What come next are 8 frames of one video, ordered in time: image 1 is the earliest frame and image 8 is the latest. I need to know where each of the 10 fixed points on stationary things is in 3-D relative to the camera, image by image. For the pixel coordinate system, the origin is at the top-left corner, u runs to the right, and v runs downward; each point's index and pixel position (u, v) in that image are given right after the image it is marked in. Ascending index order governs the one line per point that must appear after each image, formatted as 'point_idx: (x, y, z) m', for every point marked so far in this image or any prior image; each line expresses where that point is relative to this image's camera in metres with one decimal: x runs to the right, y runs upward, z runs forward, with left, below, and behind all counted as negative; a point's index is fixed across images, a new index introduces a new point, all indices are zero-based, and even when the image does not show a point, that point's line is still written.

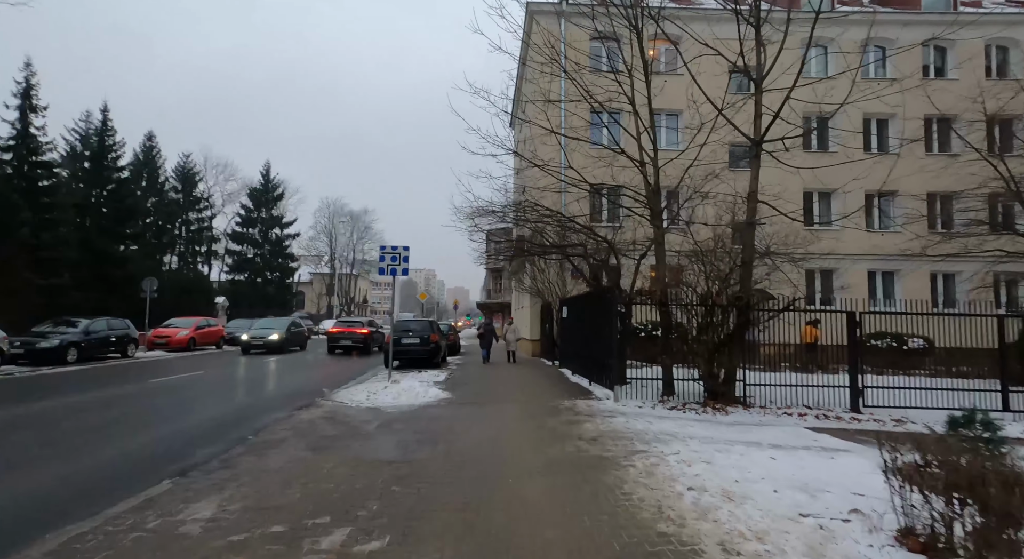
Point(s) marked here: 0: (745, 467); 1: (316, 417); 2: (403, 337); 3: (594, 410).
0: (+2.3, -1.9, +4.9) m
1: (-3.0, -2.1, +7.7) m
2: (-3.5, -1.8, +16.0) m
3: (+1.3, -2.2, +8.2) m
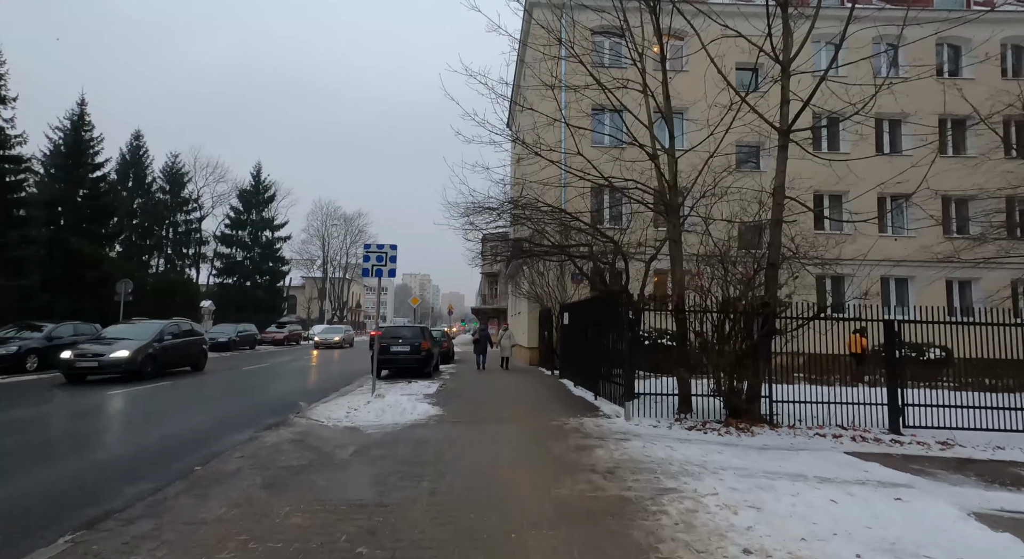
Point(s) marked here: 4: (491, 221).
0: (+2.3, -1.9, +3.9) m
1: (-3.0, -2.1, +6.6) m
2: (-3.6, -1.9, +15.0) m
3: (+1.3, -2.2, +7.2) m
4: (-0.5, +1.3, +10.7) m
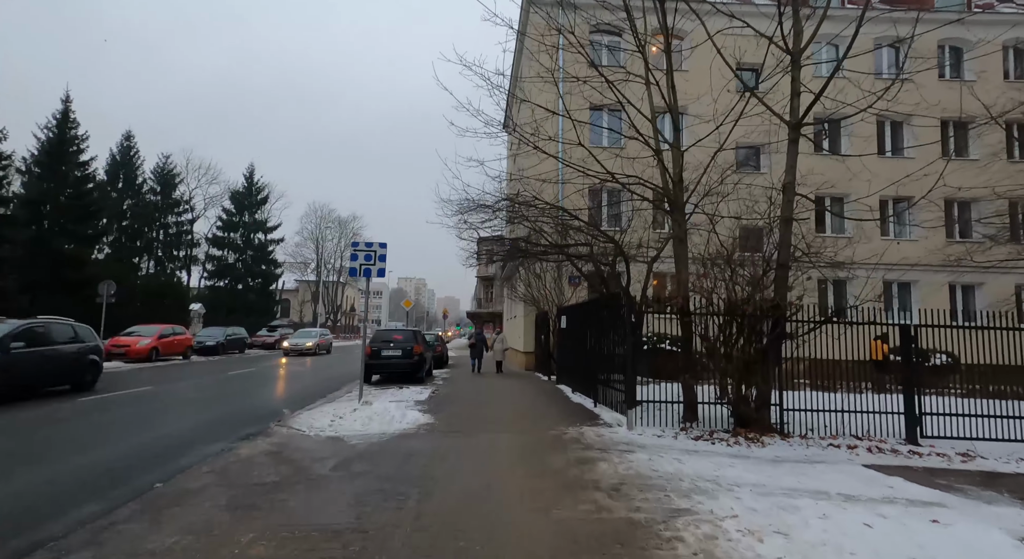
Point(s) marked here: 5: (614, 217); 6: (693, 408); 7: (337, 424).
0: (+2.3, -1.9, +3.5) m
1: (-3.1, -2.1, +6.1) m
2: (-3.7, -2.0, +14.4) m
3: (+1.3, -2.2, +6.7) m
4: (-0.5, +1.2, +10.3) m
5: (+2.2, +1.4, +10.9) m
6: (+2.9, -2.1, +8.1) m
7: (-2.7, -2.2, +7.6) m
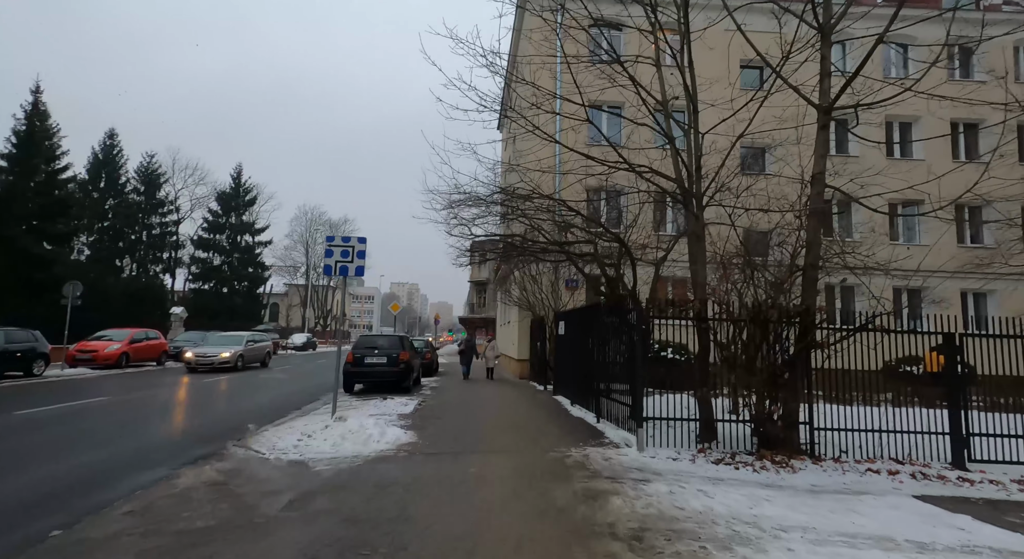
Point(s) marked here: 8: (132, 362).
0: (+2.3, -1.8, +2.5) m
1: (-3.1, -2.1, +5.1) m
2: (-3.9, -2.0, +13.4) m
3: (+1.2, -2.2, +5.7) m
4: (-0.6, +1.2, +9.3) m
5: (+2.1, +1.3, +10.0) m
6: (+2.8, -2.1, +7.1) m
7: (-2.7, -2.2, +6.6) m
8: (-15.2, -3.3, +20.0) m
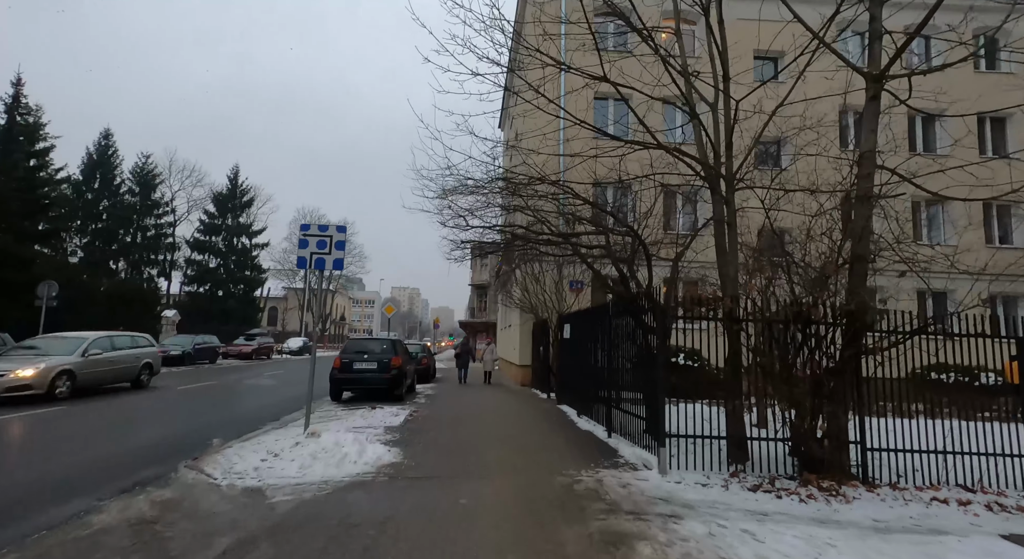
0: (+2.3, -1.7, +1.5) m
1: (-3.1, -2.0, +4.1) m
2: (-3.9, -2.0, +12.4) m
3: (+1.2, -2.1, +4.7) m
4: (-0.6, +1.3, +8.4) m
5: (+2.1, +1.4, +9.0) m
6: (+2.9, -2.0, +6.1) m
7: (-2.7, -2.1, +5.6) m
8: (-15.2, -3.3, +19.0) m
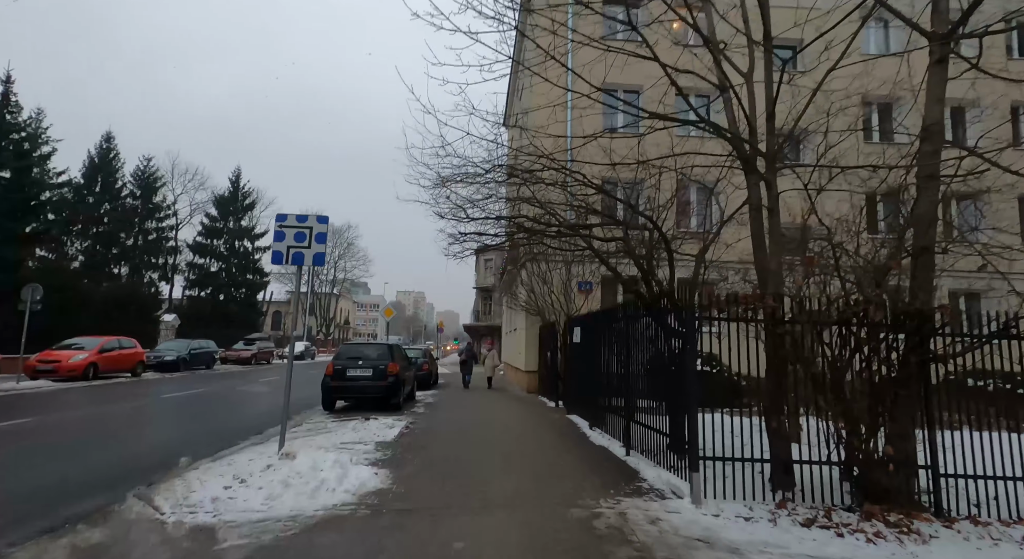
0: (+2.3, -1.6, +0.6) m
1: (-3.1, -1.9, +3.2) m
2: (-3.8, -2.0, +11.6) m
3: (+1.2, -2.0, +3.8) m
4: (-0.5, +1.3, +7.5) m
5: (+2.2, +1.4, +8.1) m
6: (+2.9, -2.0, +5.2) m
7: (-2.7, -2.0, +4.7) m
8: (-15.0, -3.4, +18.3) m
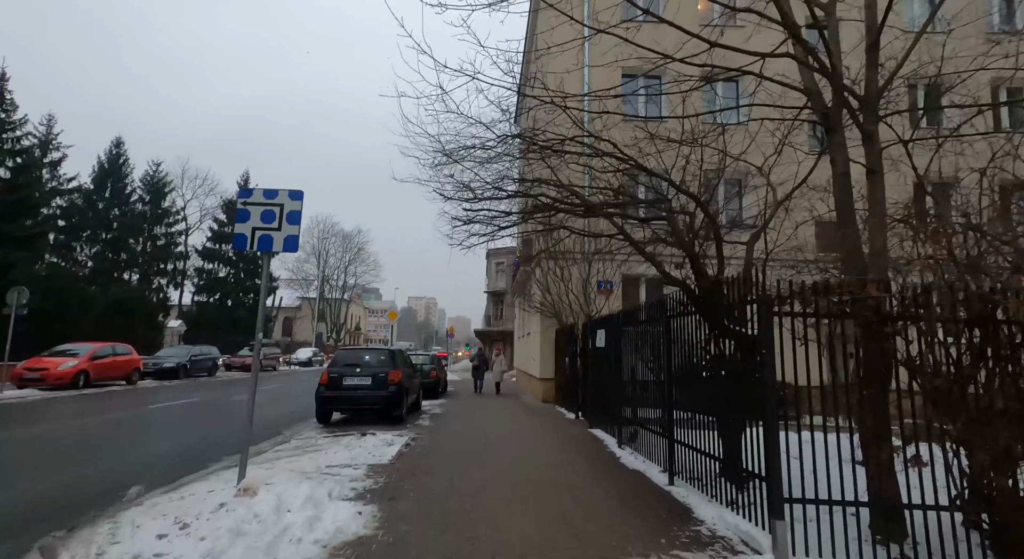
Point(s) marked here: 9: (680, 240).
0: (+2.3, -1.4, -0.6) m
1: (-3.0, -1.8, +2.1) m
2: (-3.4, -2.0, +10.5) m
3: (+1.4, -1.9, +2.6) m
4: (-0.4, +1.4, +6.4) m
5: (+2.4, +1.5, +6.9) m
6: (+3.1, -1.8, +4.0) m
7: (-2.5, -1.9, +3.6) m
8: (-14.5, -3.5, +17.4) m
9: (+2.0, +0.5, +6.1) m
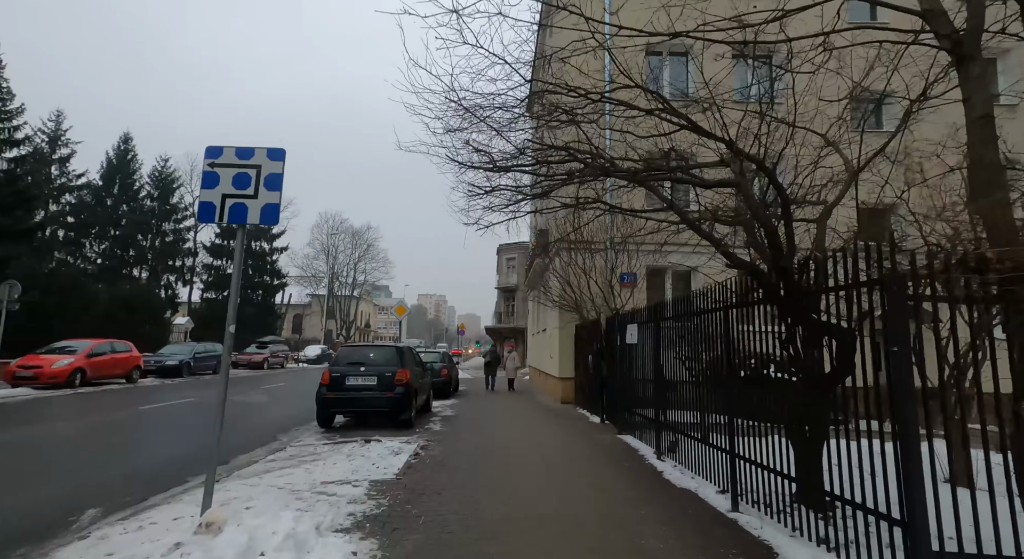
0: (+2.5, -1.3, -1.6) m
1: (-2.8, -1.6, +1.2) m
2: (-3.1, -1.8, +9.6) m
3: (+1.6, -1.7, +1.6) m
4: (-0.1, +1.6, +5.4) m
5: (+2.7, +1.7, +5.9) m
6: (+3.3, -1.7, +2.9) m
7: (-2.3, -1.8, +2.7) m
8: (-14.0, -3.4, +16.7) m
9: (+2.3, +0.6, +5.1) m
